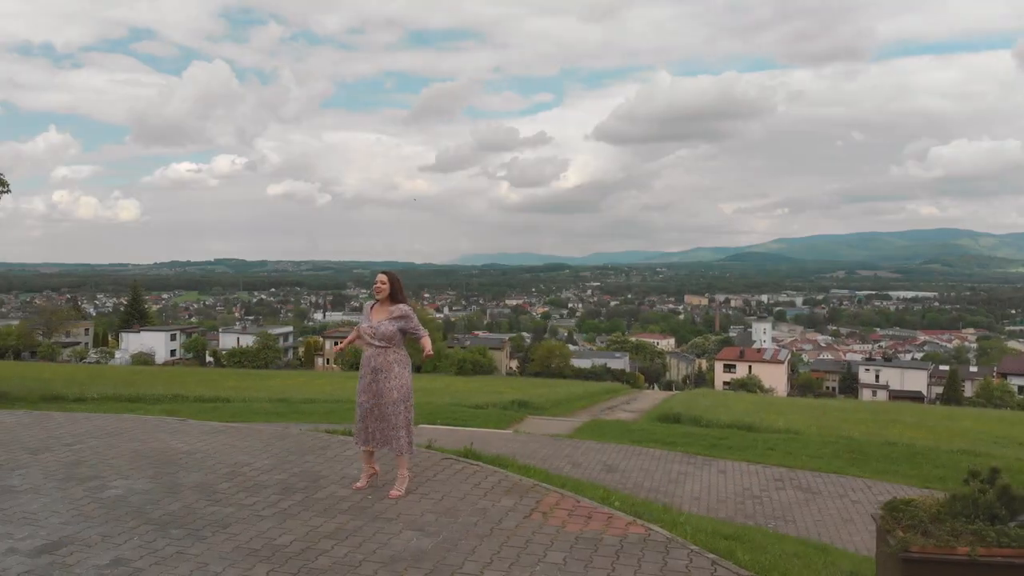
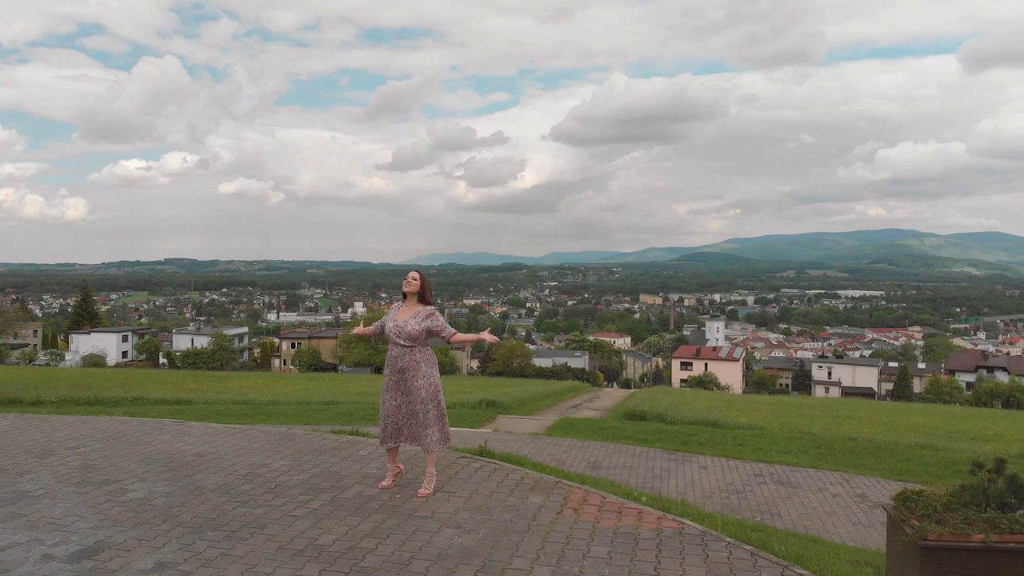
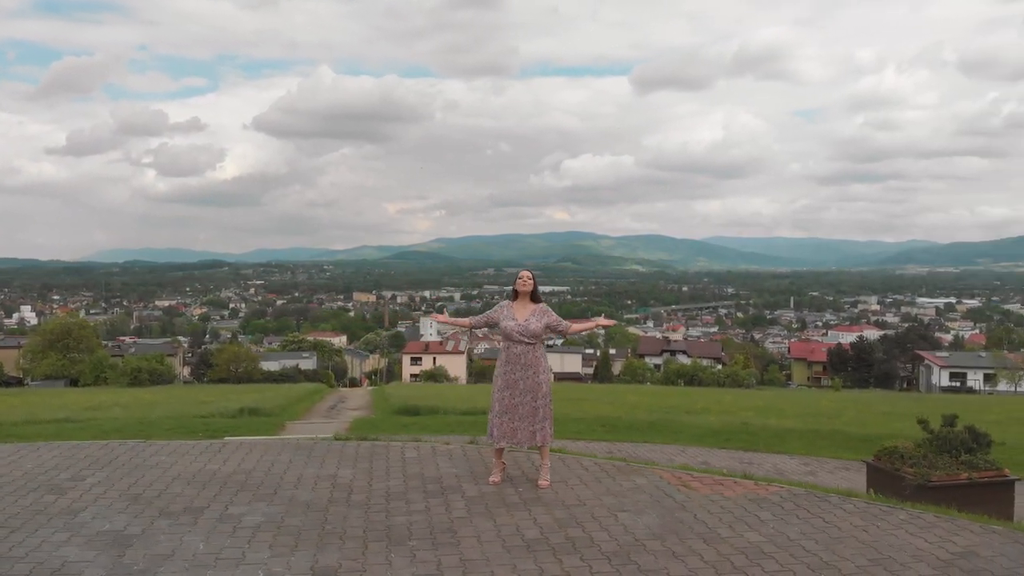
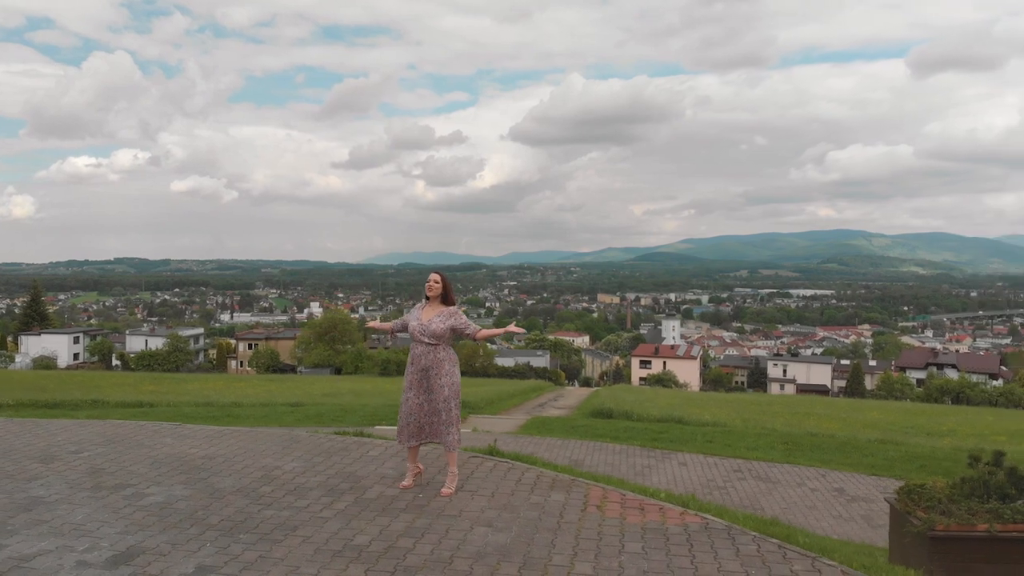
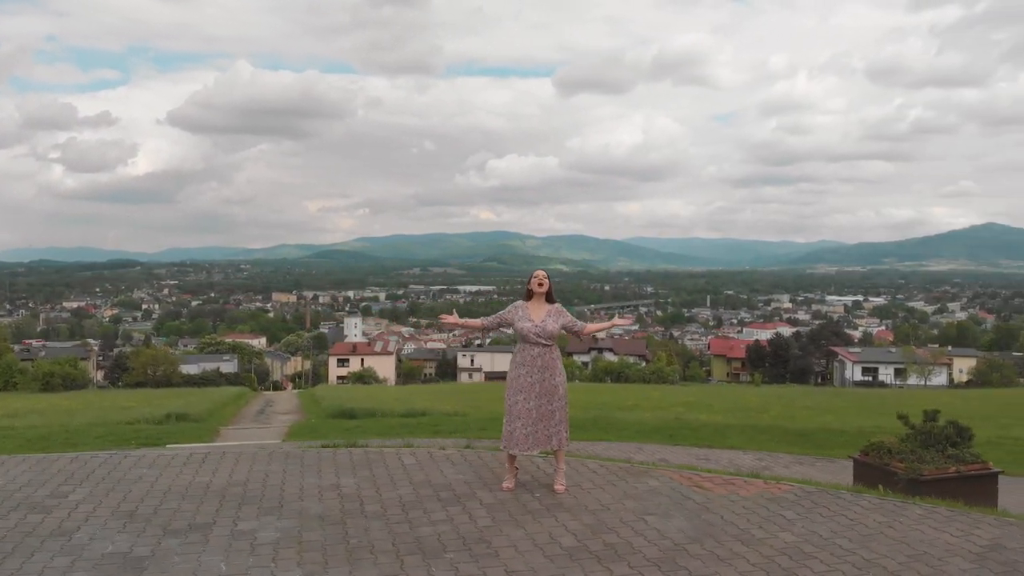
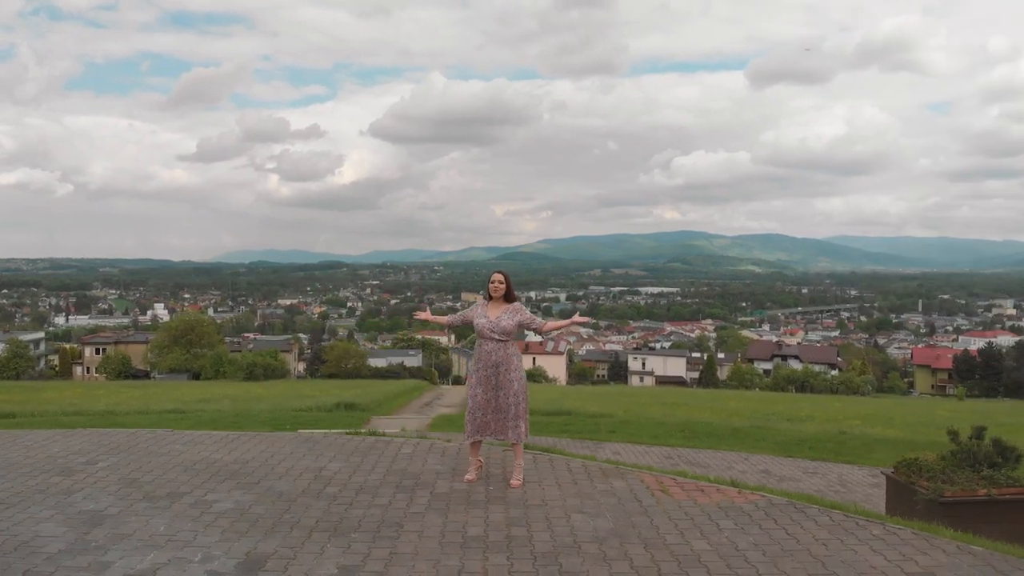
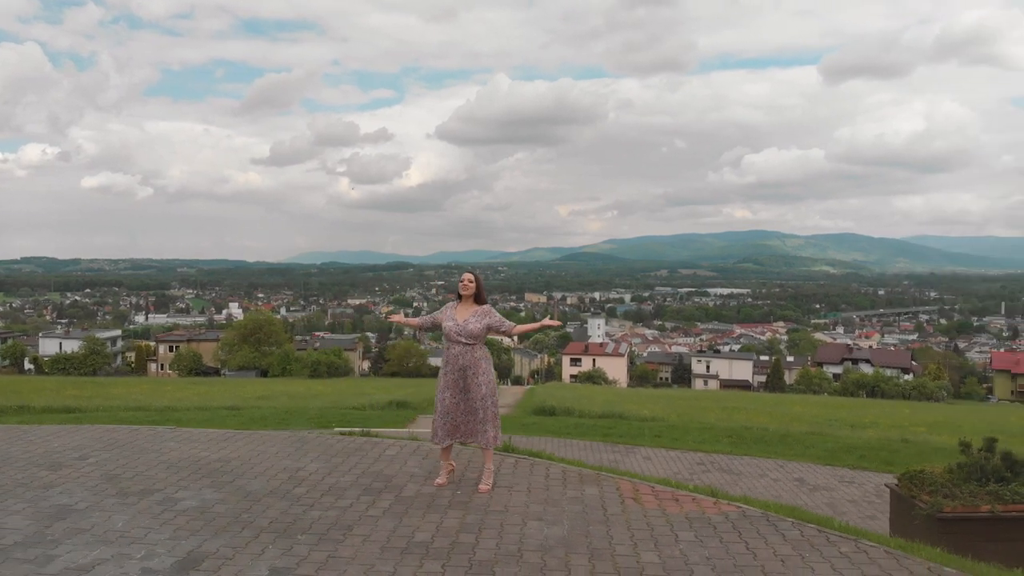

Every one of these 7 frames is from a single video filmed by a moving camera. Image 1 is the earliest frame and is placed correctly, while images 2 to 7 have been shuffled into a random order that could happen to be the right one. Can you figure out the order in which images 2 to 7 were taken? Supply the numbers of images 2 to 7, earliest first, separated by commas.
2, 4, 7, 6, 3, 5
